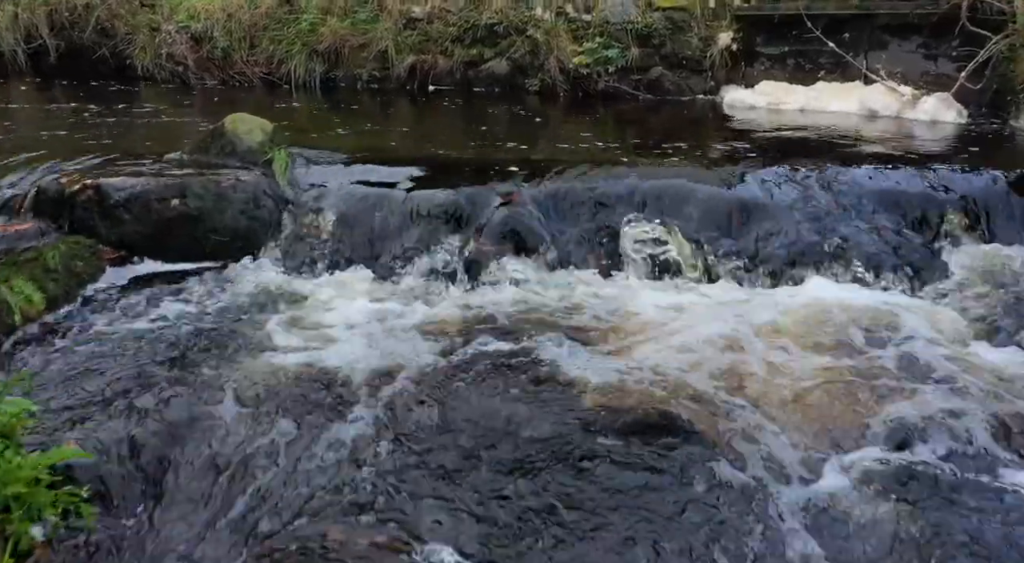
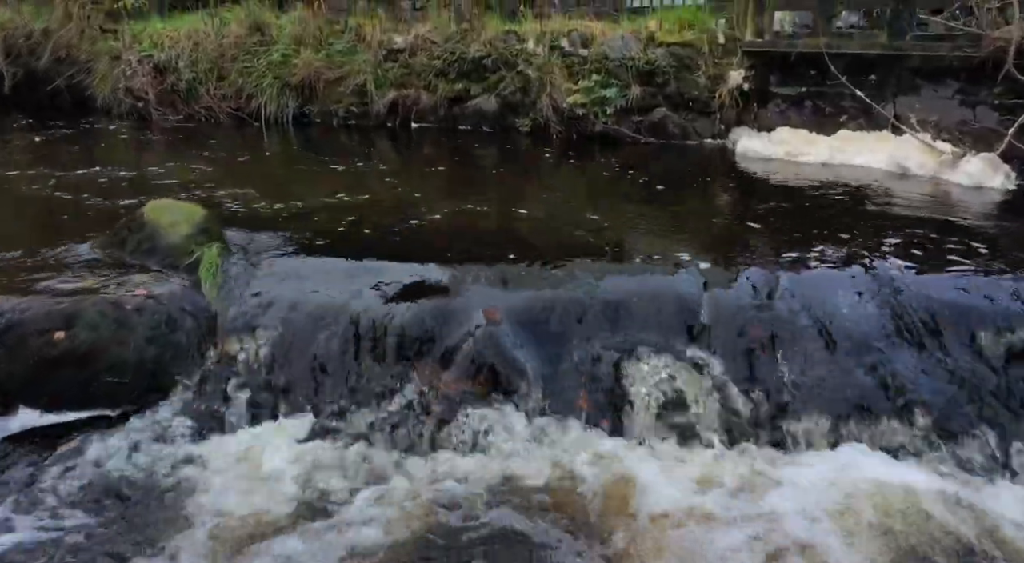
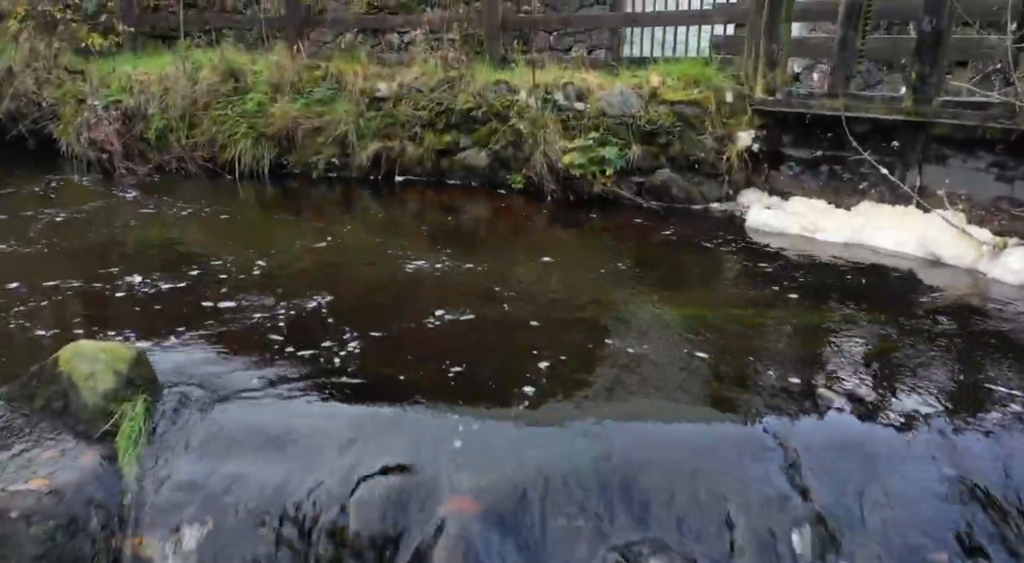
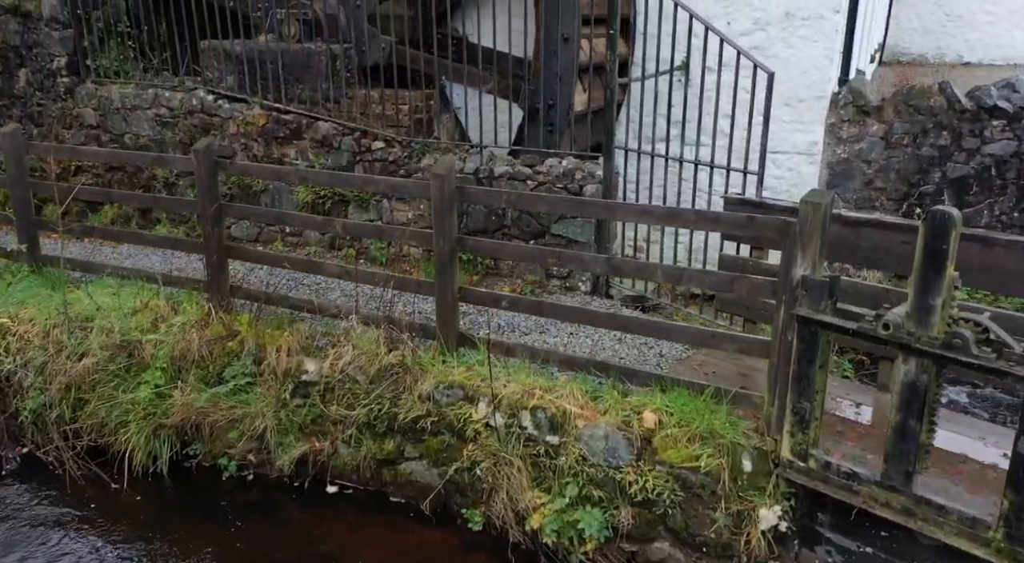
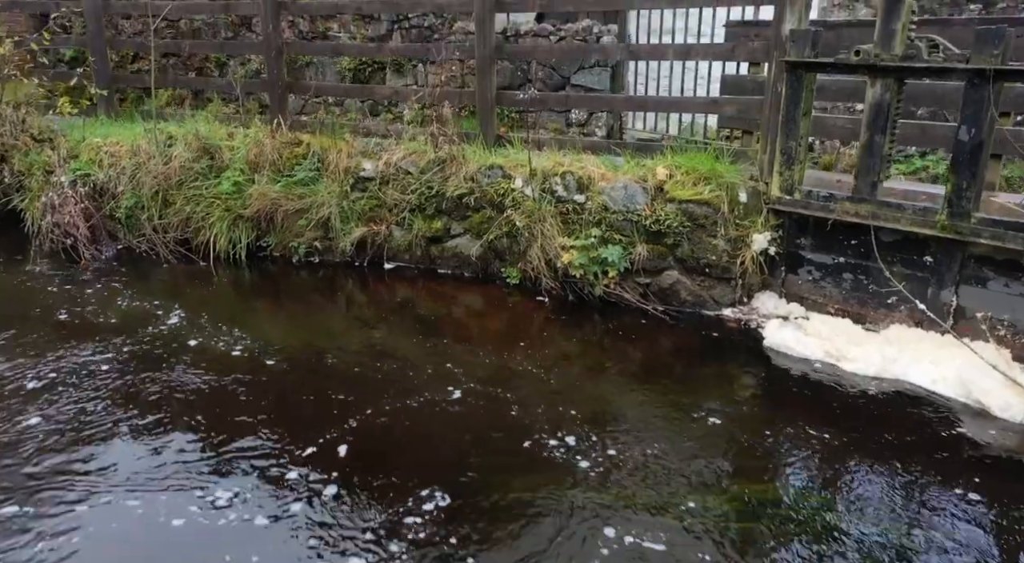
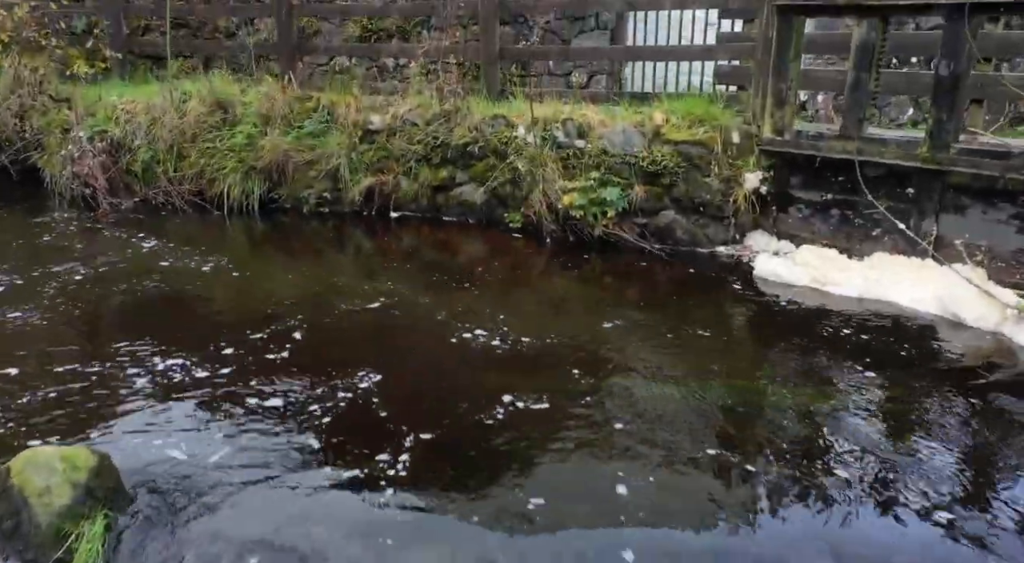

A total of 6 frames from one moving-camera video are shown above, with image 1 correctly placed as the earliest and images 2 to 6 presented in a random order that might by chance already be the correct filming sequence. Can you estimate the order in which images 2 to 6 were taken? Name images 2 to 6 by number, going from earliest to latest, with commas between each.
2, 3, 6, 5, 4
